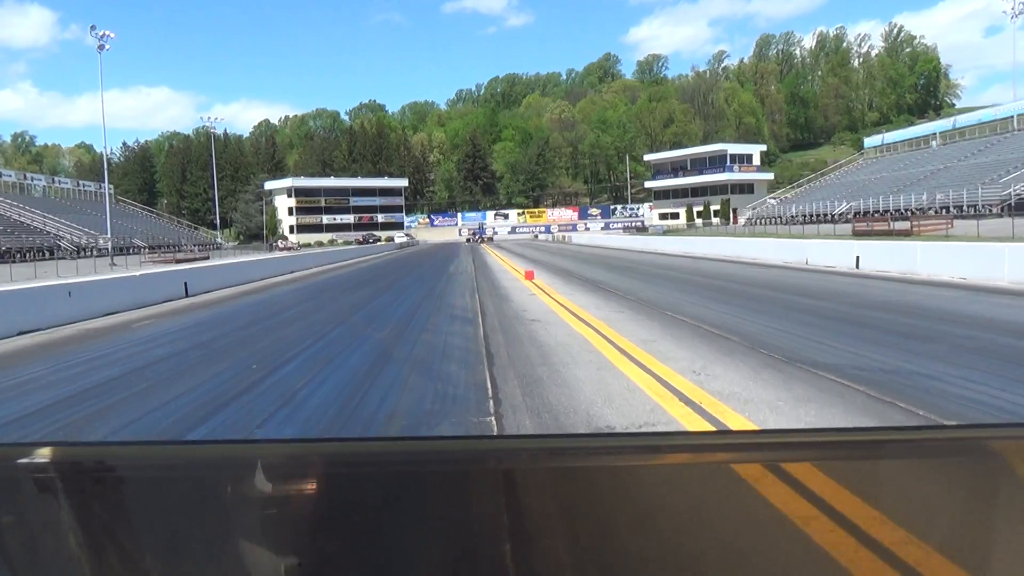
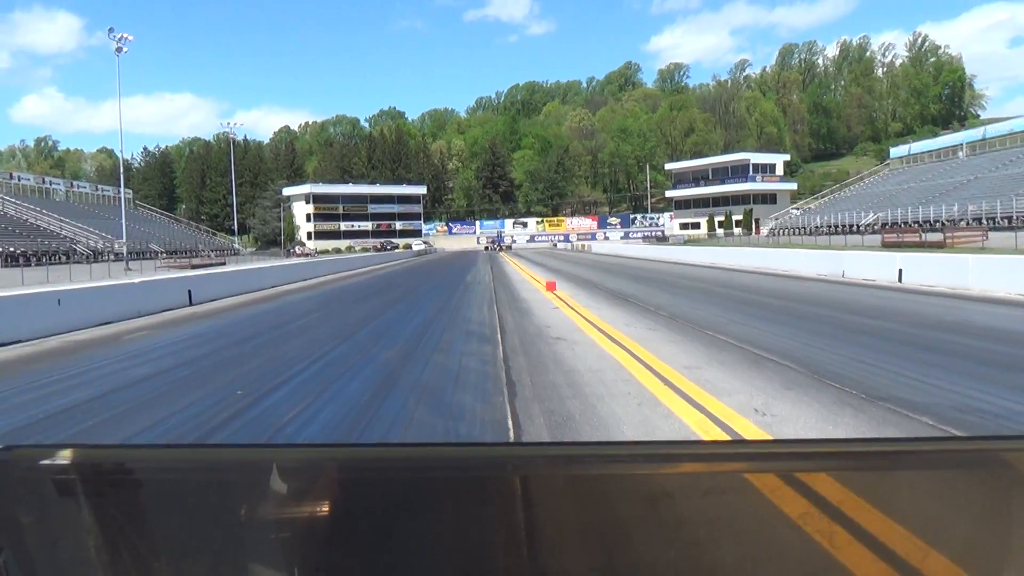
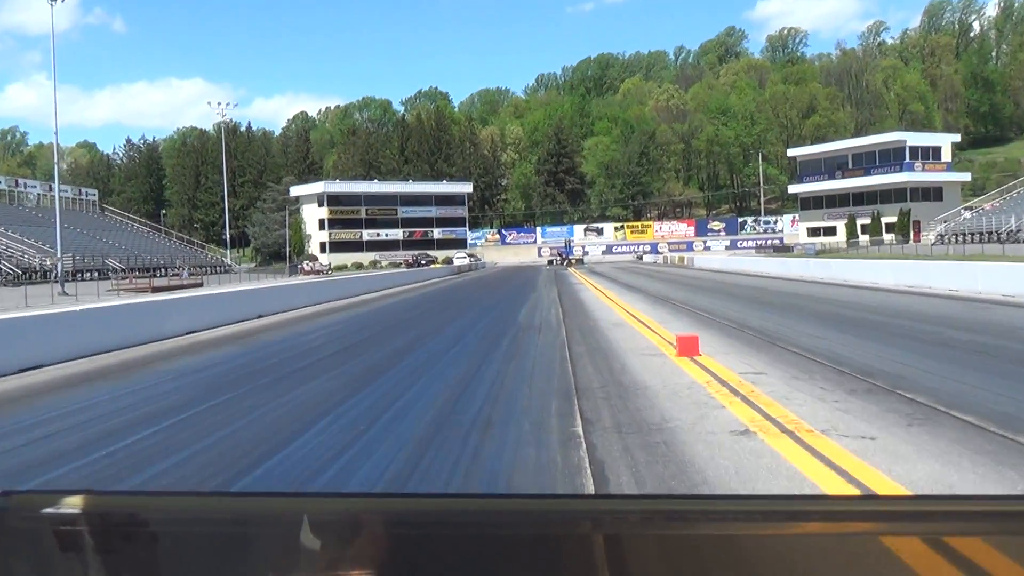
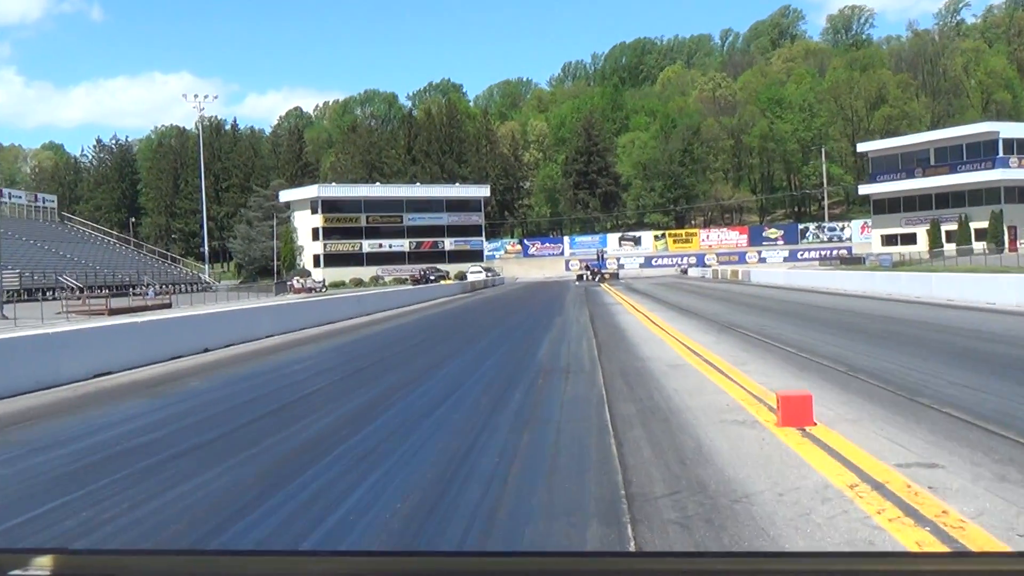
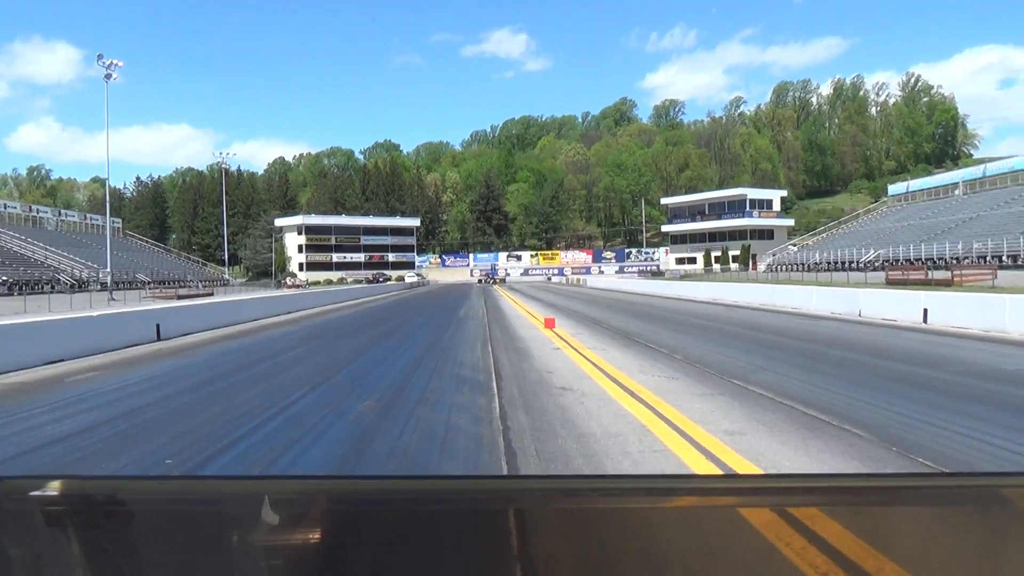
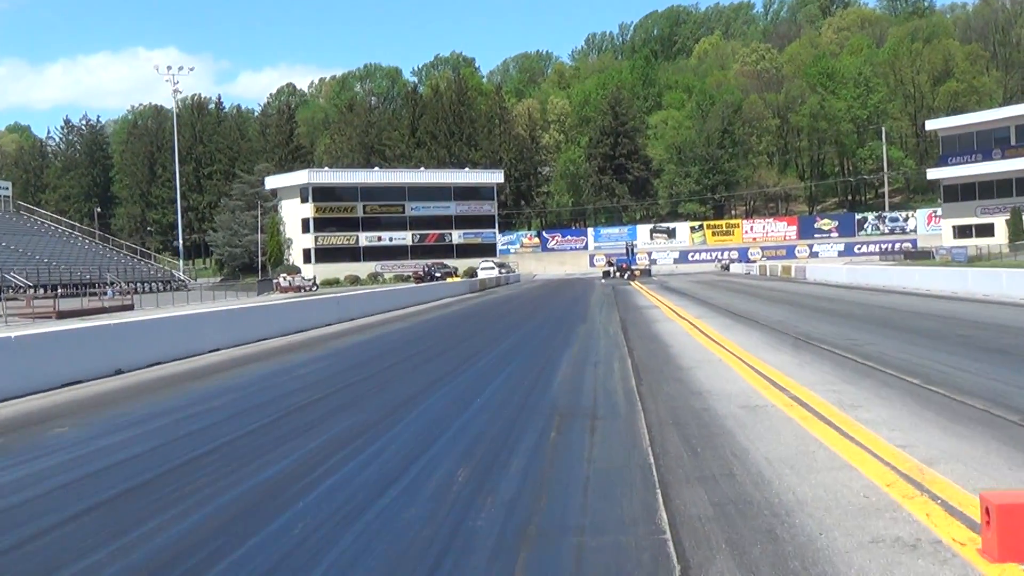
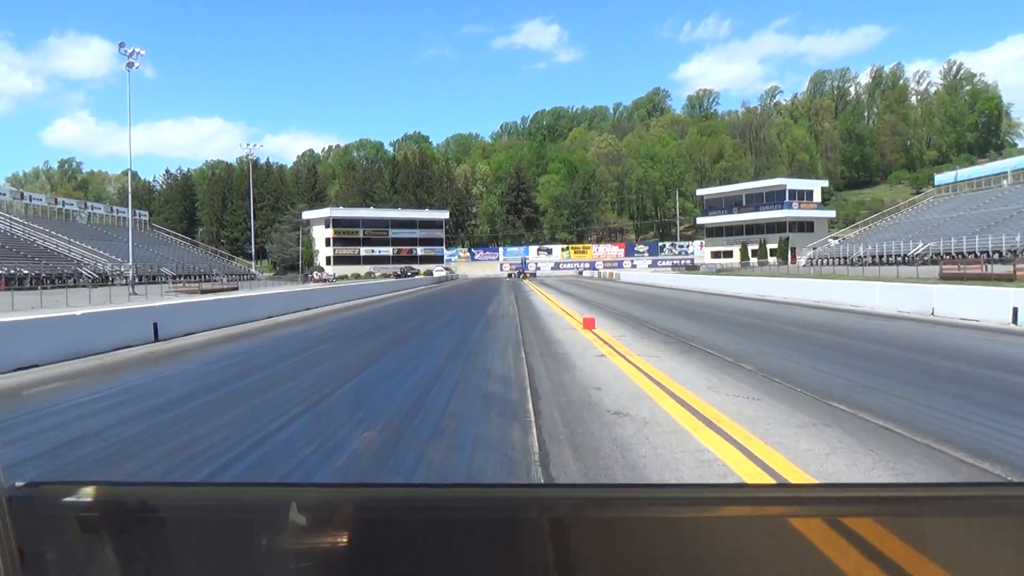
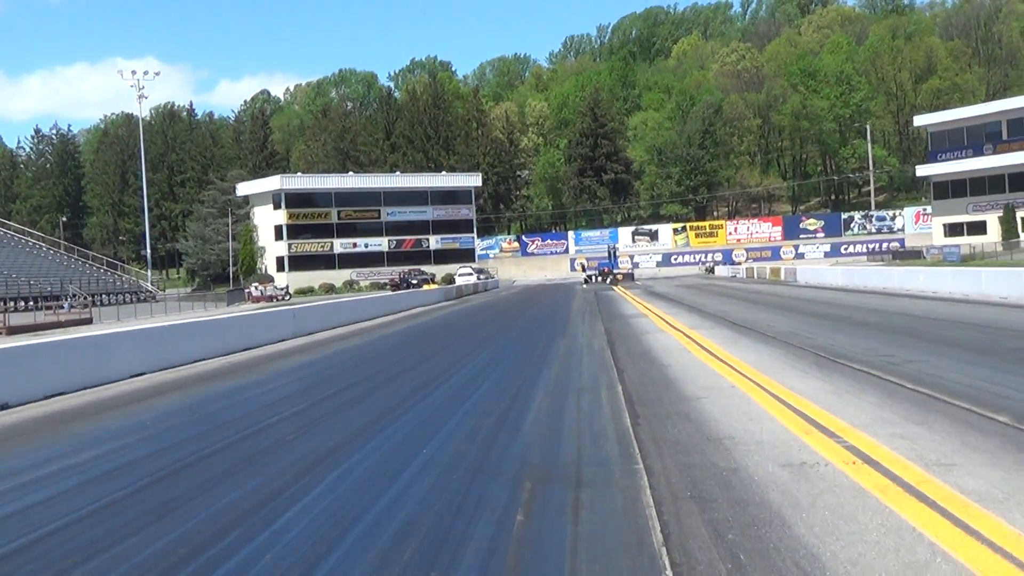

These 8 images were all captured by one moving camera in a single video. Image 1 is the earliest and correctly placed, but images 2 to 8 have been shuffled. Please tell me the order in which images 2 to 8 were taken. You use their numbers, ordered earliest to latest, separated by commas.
2, 5, 7, 3, 4, 6, 8
